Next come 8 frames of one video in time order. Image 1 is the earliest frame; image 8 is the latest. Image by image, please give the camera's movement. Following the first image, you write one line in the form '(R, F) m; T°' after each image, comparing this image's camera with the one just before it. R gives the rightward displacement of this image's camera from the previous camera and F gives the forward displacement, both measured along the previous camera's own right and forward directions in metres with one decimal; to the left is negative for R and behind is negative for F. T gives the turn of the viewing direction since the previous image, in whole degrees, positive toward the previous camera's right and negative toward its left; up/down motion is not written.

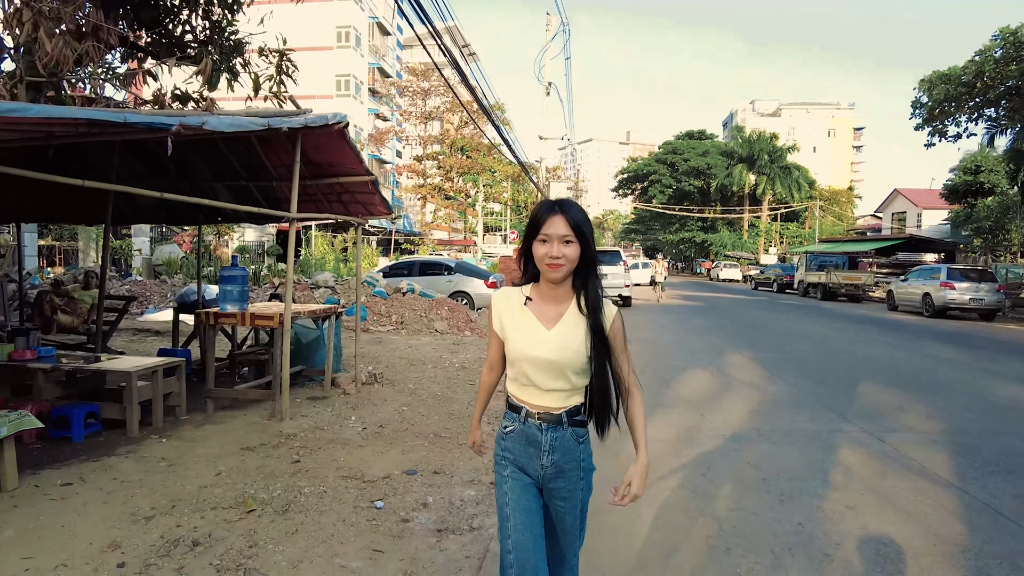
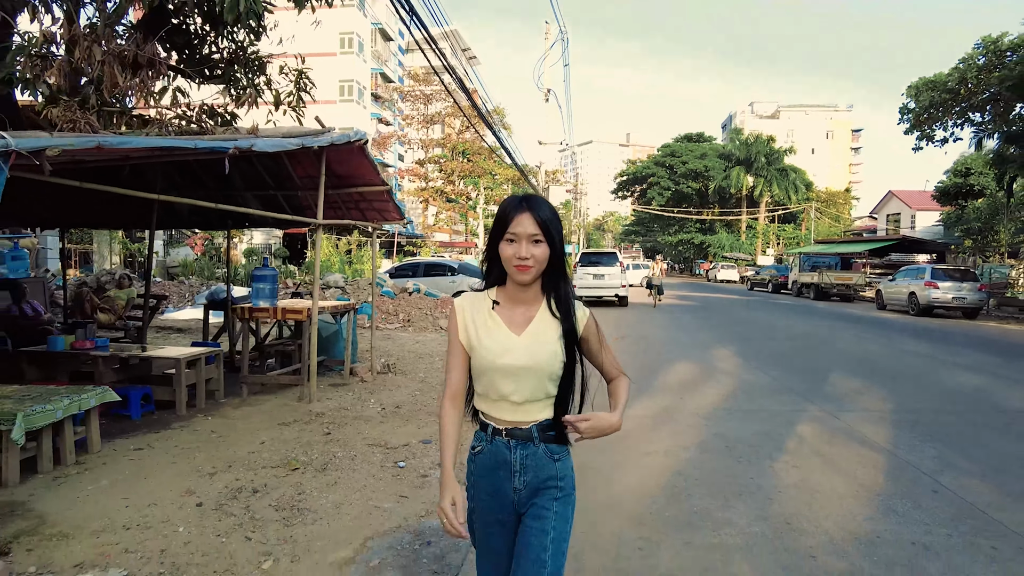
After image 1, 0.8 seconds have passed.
(0.0, -0.8) m; 0°
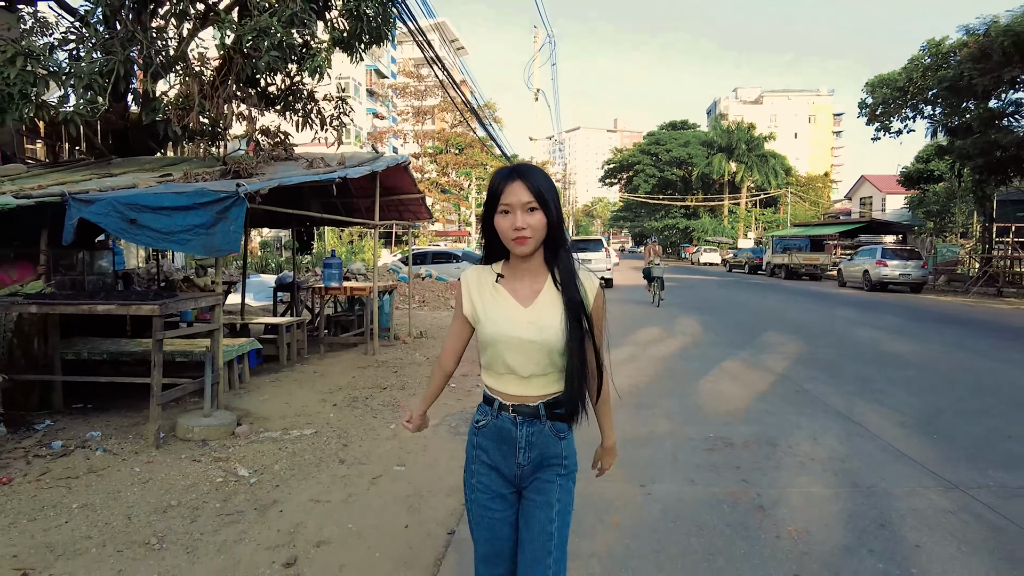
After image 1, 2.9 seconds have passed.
(-0.2, -2.4) m; +1°
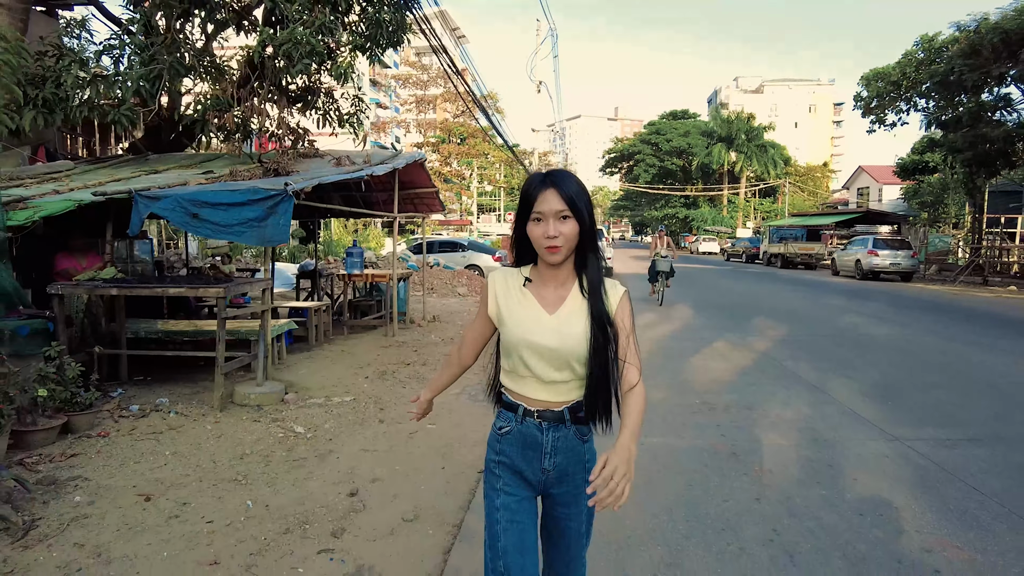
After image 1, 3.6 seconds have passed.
(-0.1, -0.8) m; 0°
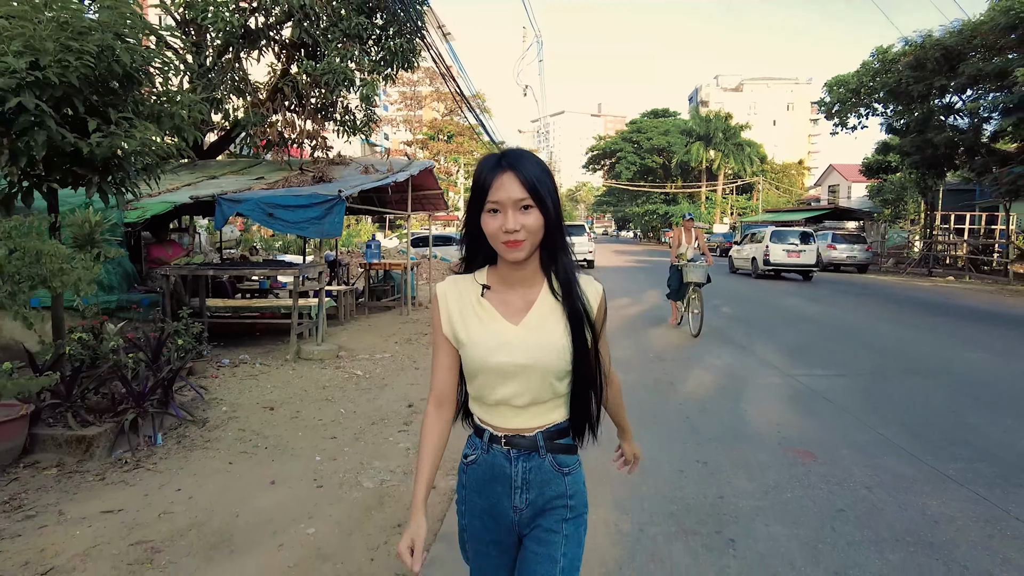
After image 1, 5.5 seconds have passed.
(-0.2, -1.9) m; +1°
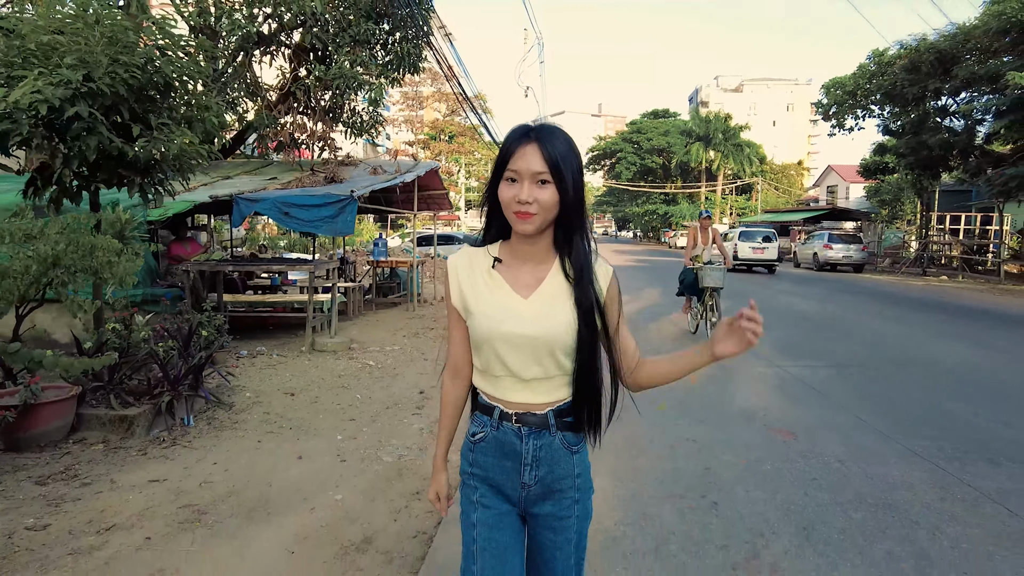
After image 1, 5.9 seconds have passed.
(0.0, -0.4) m; 0°
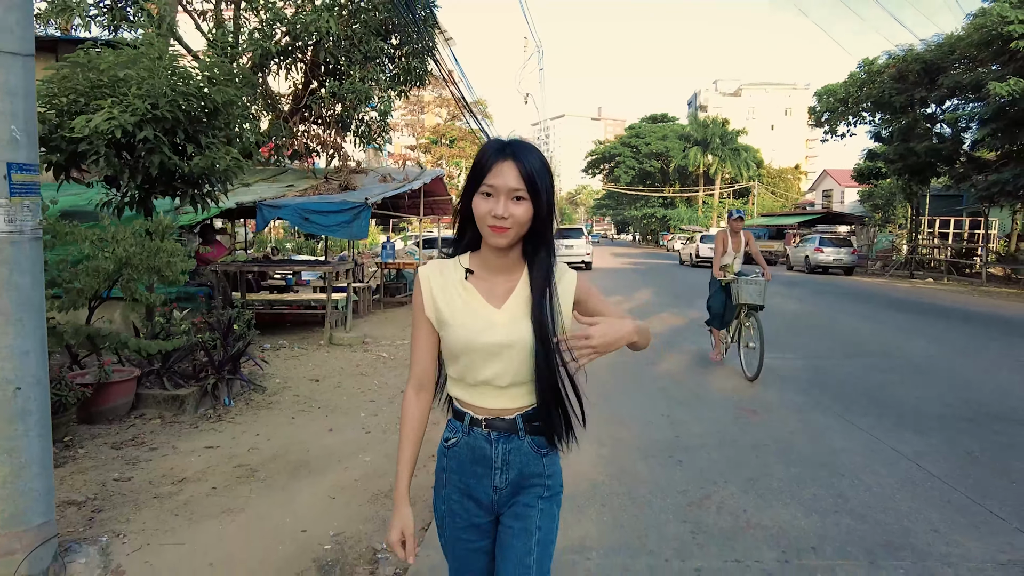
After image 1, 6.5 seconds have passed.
(0.0, -0.8) m; 0°
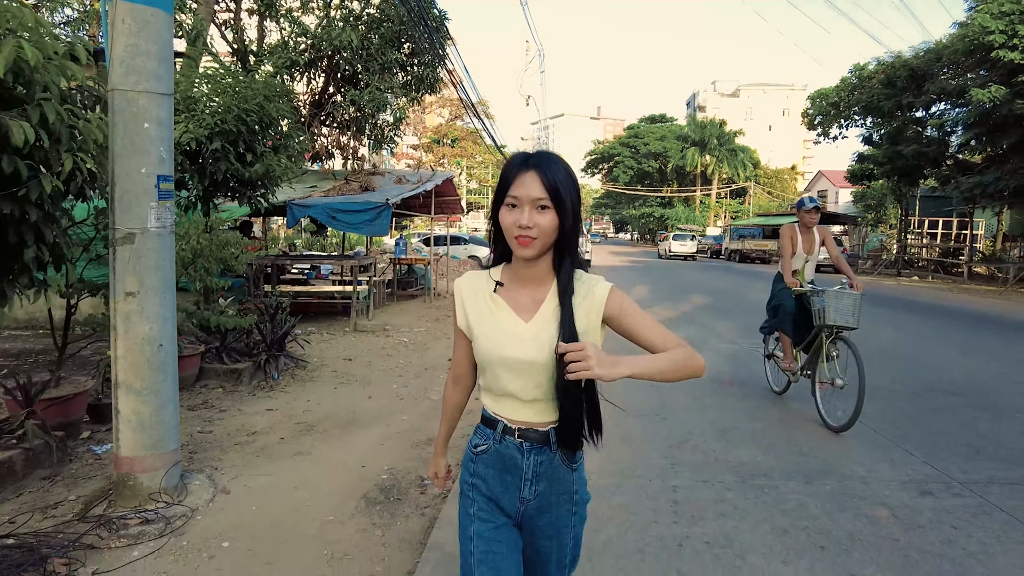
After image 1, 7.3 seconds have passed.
(-0.1, -0.9) m; 0°
